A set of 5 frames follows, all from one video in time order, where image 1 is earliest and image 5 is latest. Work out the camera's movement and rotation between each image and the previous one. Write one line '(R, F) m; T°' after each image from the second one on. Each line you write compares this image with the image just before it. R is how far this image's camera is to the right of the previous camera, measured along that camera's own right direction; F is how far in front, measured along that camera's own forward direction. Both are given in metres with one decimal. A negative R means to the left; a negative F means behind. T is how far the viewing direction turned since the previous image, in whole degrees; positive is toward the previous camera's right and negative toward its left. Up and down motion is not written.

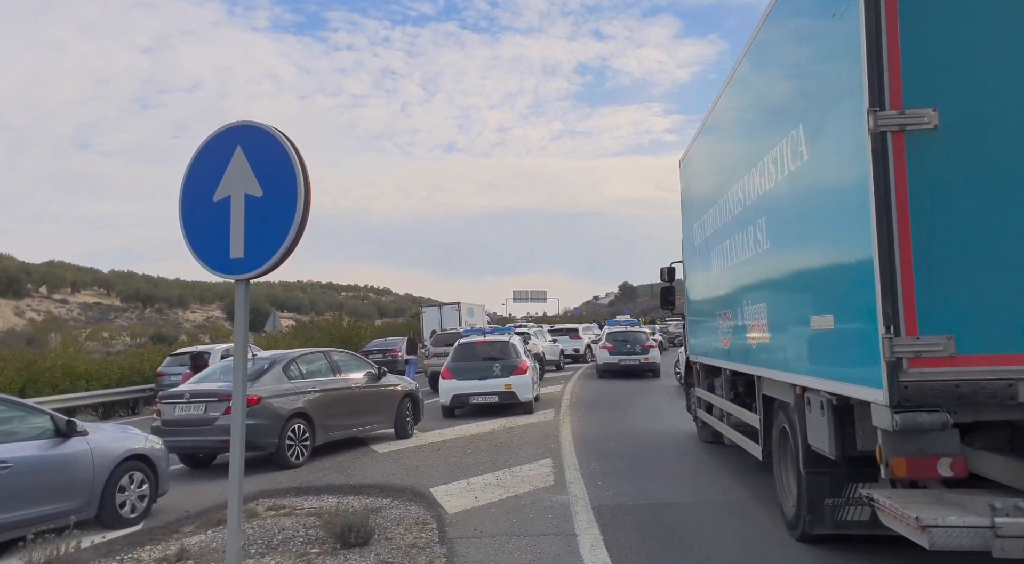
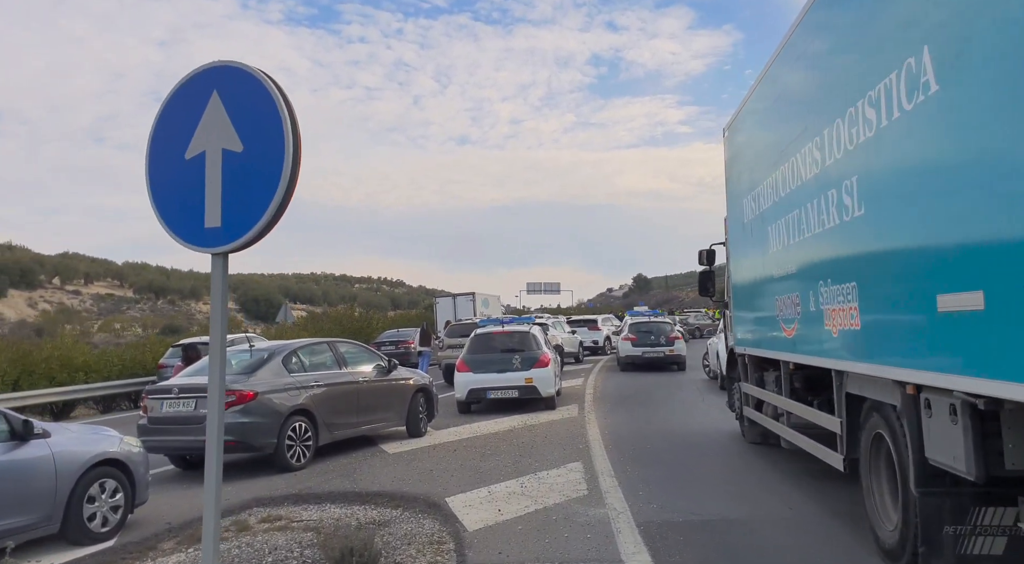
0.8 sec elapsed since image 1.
(-0.1, +1.0) m; -1°
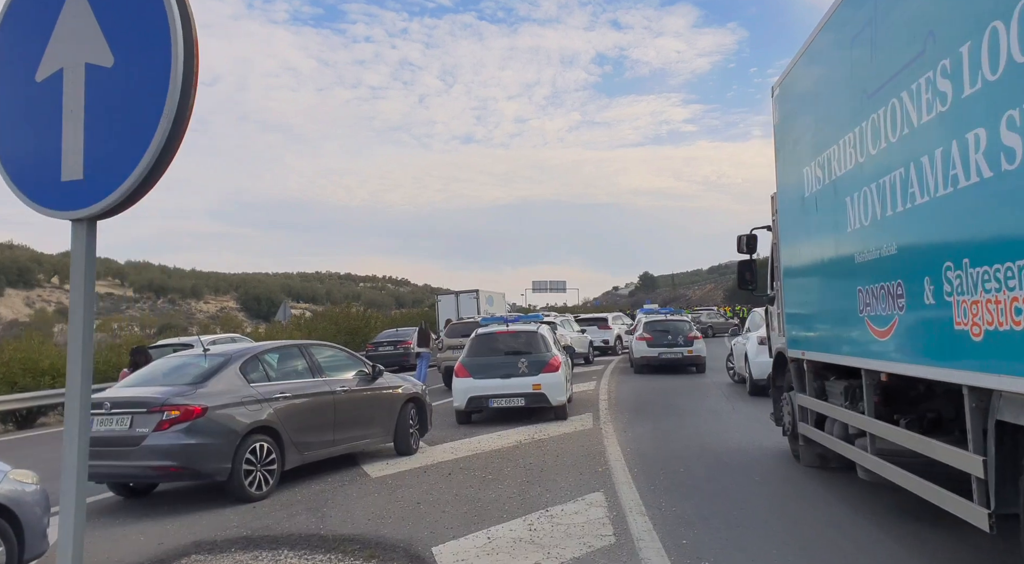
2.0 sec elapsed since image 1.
(0.0, +1.6) m; 0°
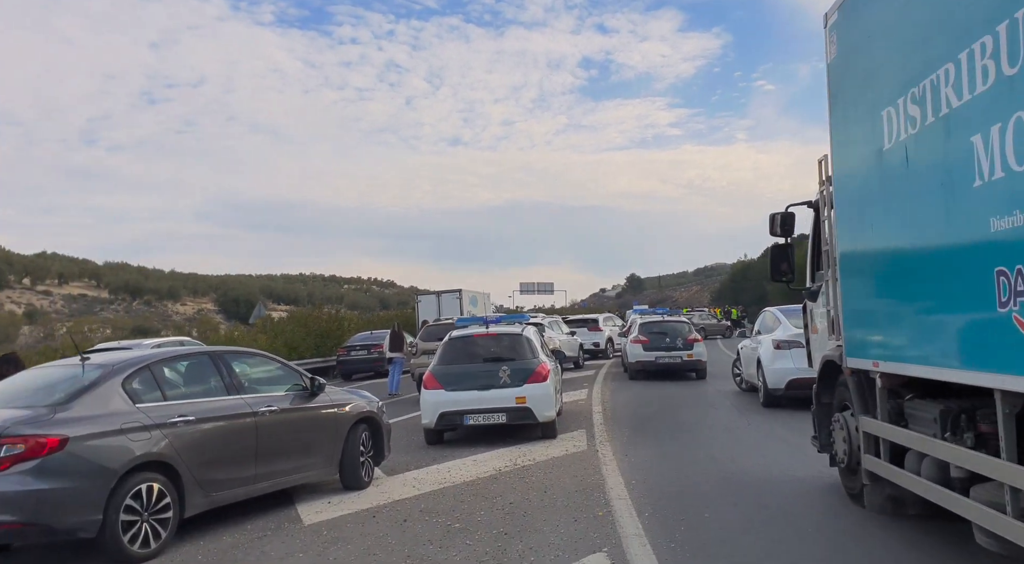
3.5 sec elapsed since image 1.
(+0.1, +1.8) m; +1°
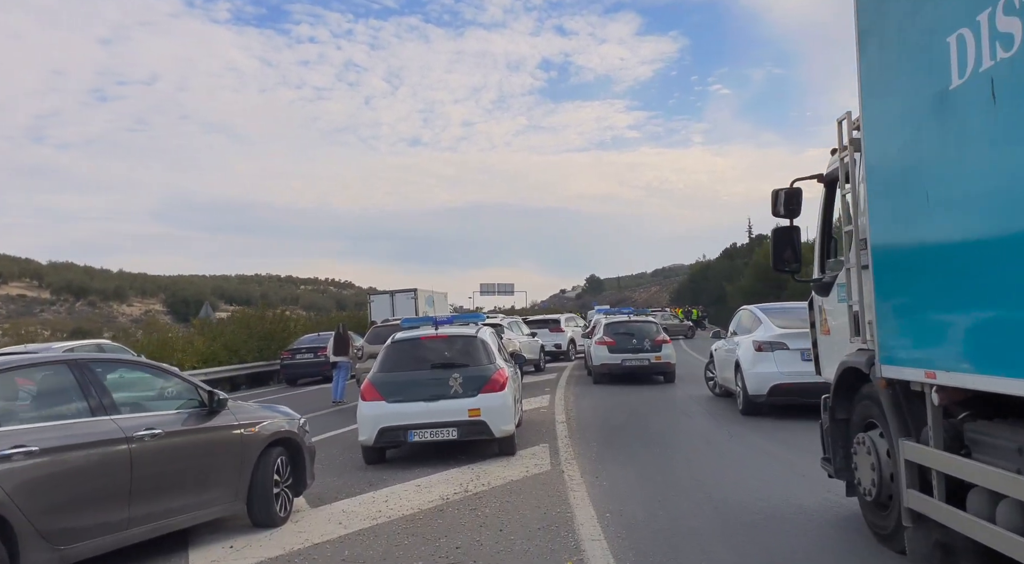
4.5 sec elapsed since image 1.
(+0.1, +1.3) m; +3°
